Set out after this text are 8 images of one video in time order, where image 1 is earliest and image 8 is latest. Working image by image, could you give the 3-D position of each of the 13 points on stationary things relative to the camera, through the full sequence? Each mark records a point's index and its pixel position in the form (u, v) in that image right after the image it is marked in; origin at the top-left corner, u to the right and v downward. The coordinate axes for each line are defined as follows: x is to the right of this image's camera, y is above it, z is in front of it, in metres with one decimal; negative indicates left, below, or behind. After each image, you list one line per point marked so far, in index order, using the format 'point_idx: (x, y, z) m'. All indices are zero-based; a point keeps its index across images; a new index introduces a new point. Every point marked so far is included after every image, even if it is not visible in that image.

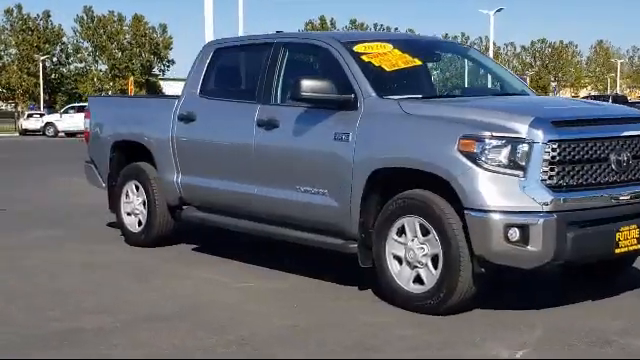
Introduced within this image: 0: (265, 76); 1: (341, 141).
0: (-0.4, +0.8, +7.3) m
1: (+0.1, +0.3, +6.4) m
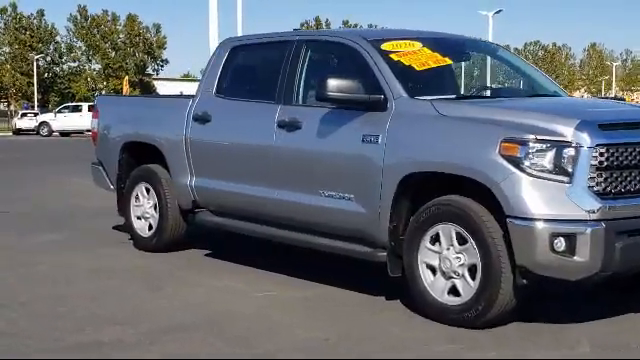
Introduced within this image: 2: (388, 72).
0: (-0.3, +0.7, +7.0) m
1: (+0.3, +0.2, +6.1) m
2: (+0.4, +0.7, +6.2) m
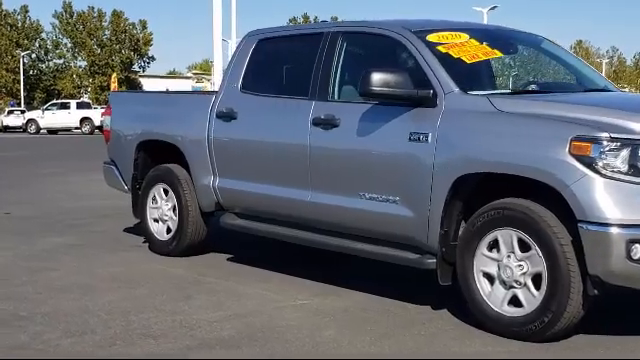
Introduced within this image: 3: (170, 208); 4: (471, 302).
0: (0.0, +0.7, +6.6) m
1: (+0.6, +0.2, +5.6) m
2: (+0.7, +0.7, +5.8) m
3: (-1.2, -0.2, +8.0) m
4: (+0.8, -0.7, +5.4) m
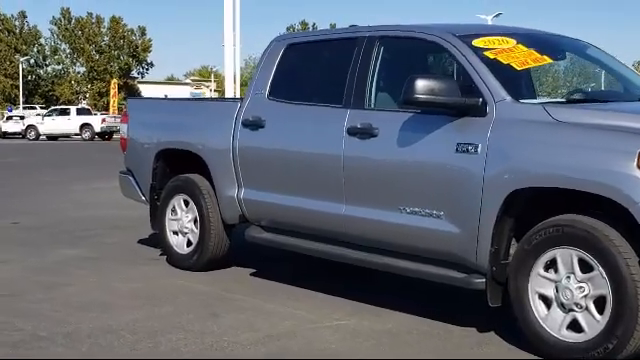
0: (+0.2, +0.7, +6.2) m
1: (+0.8, +0.1, +5.3) m
2: (+0.9, +0.6, +5.4) m
3: (-1.0, -0.3, +7.6) m
4: (+1.0, -0.7, +5.0) m
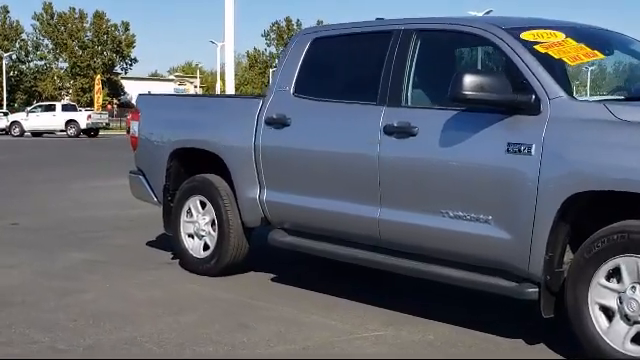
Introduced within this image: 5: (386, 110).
0: (+0.4, +0.6, +5.9) m
1: (+1.0, +0.1, +5.0) m
2: (+1.1, +0.6, +5.1) m
3: (-0.8, -0.3, +7.3) m
4: (+1.3, -0.8, +4.7) m
5: (+0.4, +0.4, +5.8) m
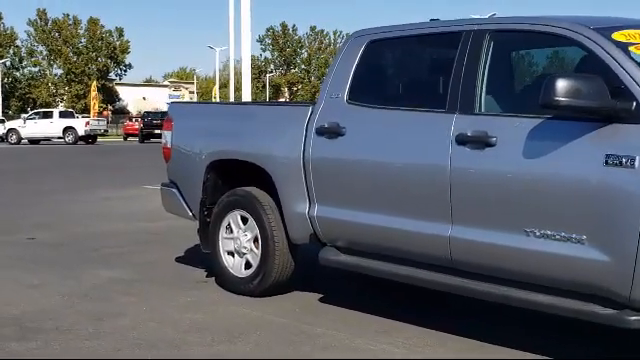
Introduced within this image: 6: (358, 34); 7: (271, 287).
0: (+0.8, +0.6, +5.4) m
1: (+1.3, +0.1, +4.5) m
2: (+1.5, +0.5, +4.6) m
3: (-0.5, -0.4, +6.8) m
4: (+1.6, -0.8, +4.2) m
5: (+0.7, +0.3, +5.3) m
6: (+0.2, +0.9, +6.3) m
7: (-0.3, -0.7, +6.7) m
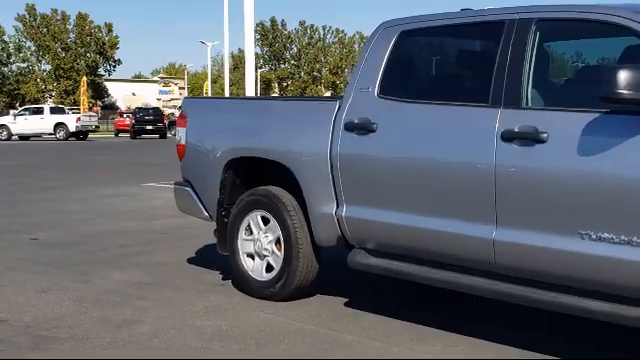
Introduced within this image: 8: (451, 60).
0: (+0.9, +0.6, +5.1) m
1: (+1.5, +0.1, +4.2) m
2: (+1.6, +0.5, +4.3) m
3: (-0.3, -0.4, +6.4) m
4: (+1.8, -0.8, +3.9) m
5: (+0.9, +0.3, +5.0) m
6: (+0.4, +0.9, +5.9) m
7: (-0.2, -0.7, +6.3) m
8: (+0.7, +0.7, +5.4) m
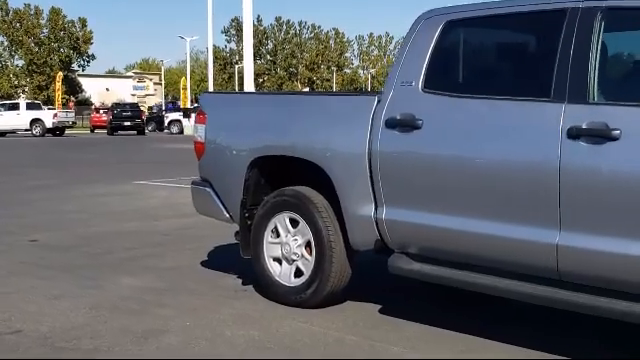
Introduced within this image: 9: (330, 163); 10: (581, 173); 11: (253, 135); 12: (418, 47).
0: (+1.2, +0.6, +4.7) m
1: (+1.8, +0.1, +3.8) m
2: (+1.9, +0.5, +4.0) m
3: (-0.1, -0.4, +6.1) m
4: (+2.1, -0.8, +3.6) m
5: (+1.1, +0.3, +4.6) m
6: (+0.6, +0.9, +5.6) m
7: (0.0, -0.7, +6.0) m
8: (+0.9, +0.7, +5.1) m
9: (+0.1, +0.1, +5.7) m
10: (+1.2, 0.0, +4.5) m
11: (-0.4, +0.3, +6.2) m
12: (+0.5, +0.7, +5.5) m
